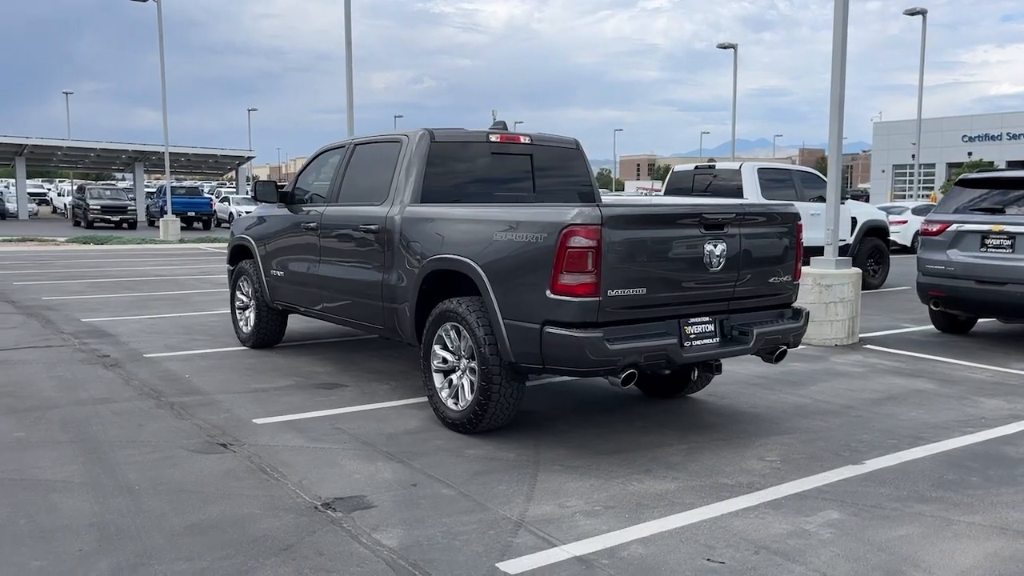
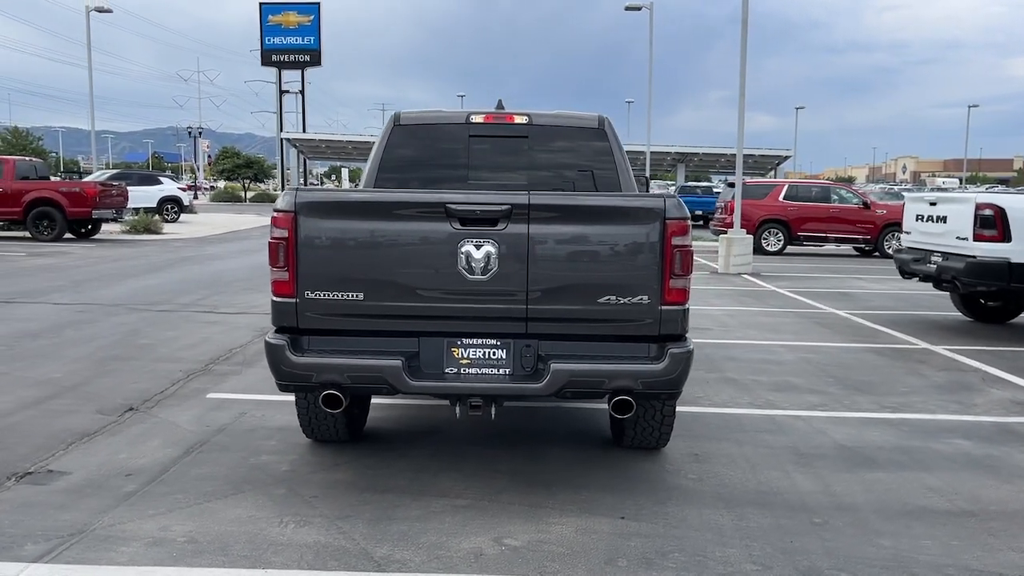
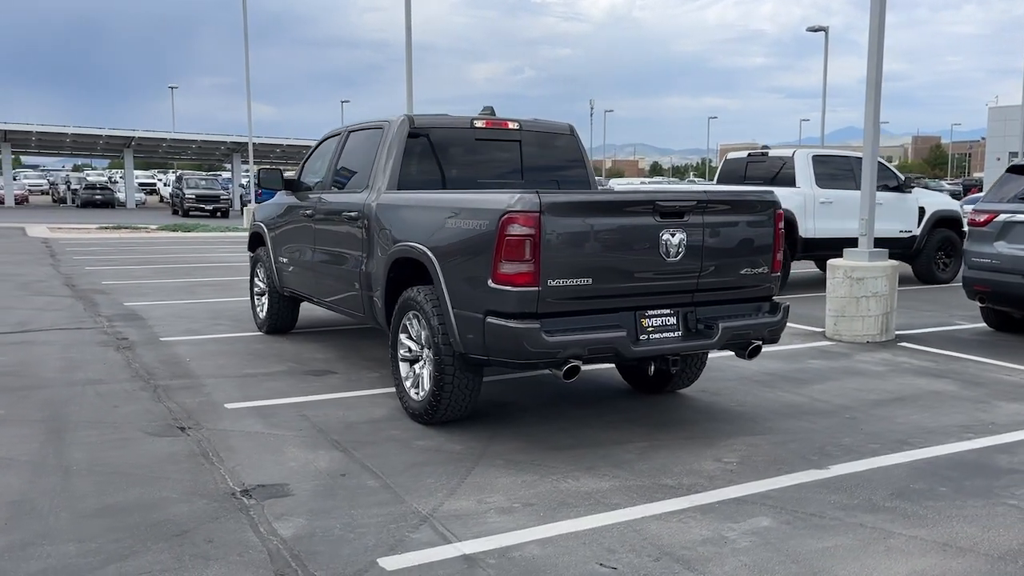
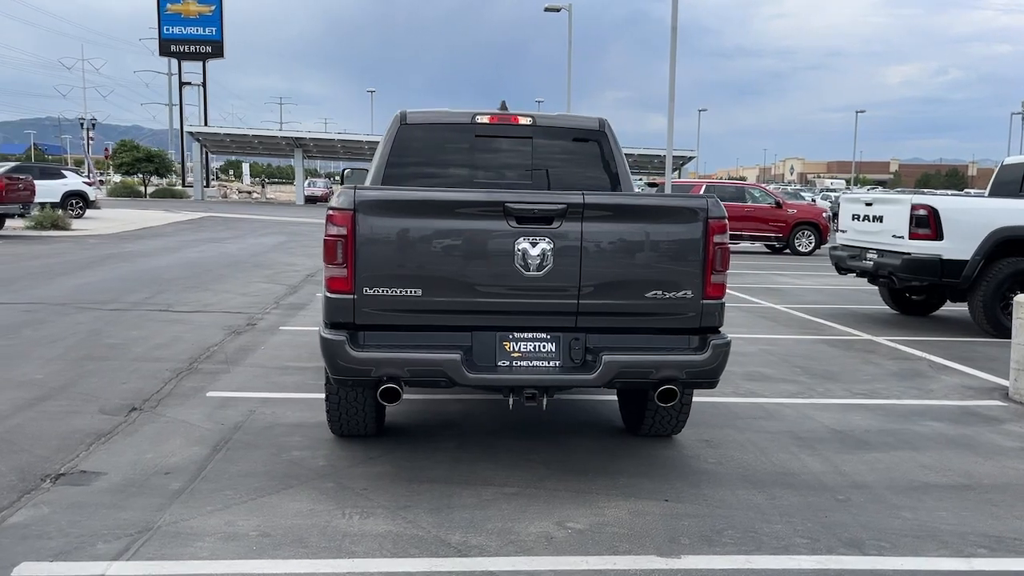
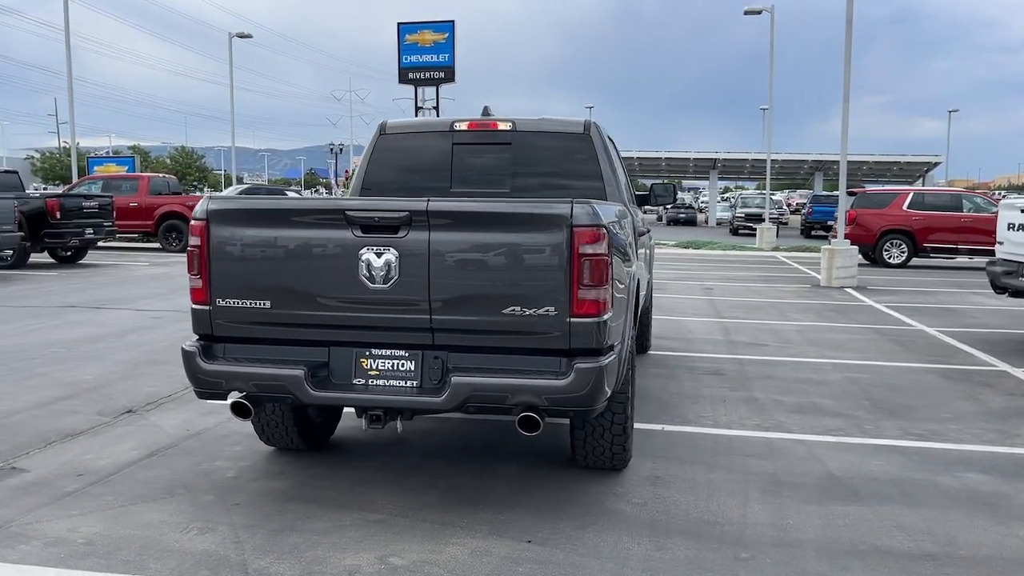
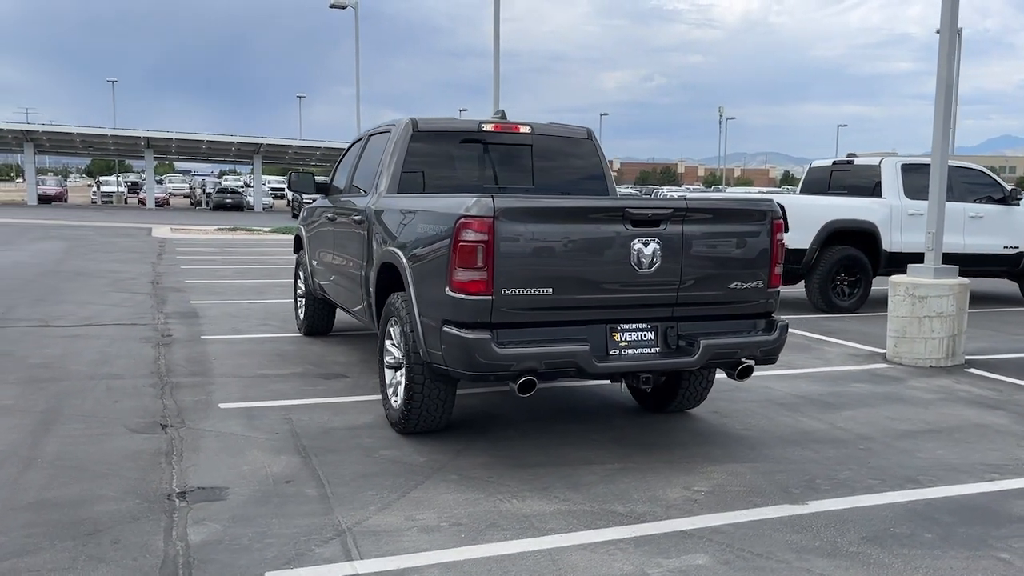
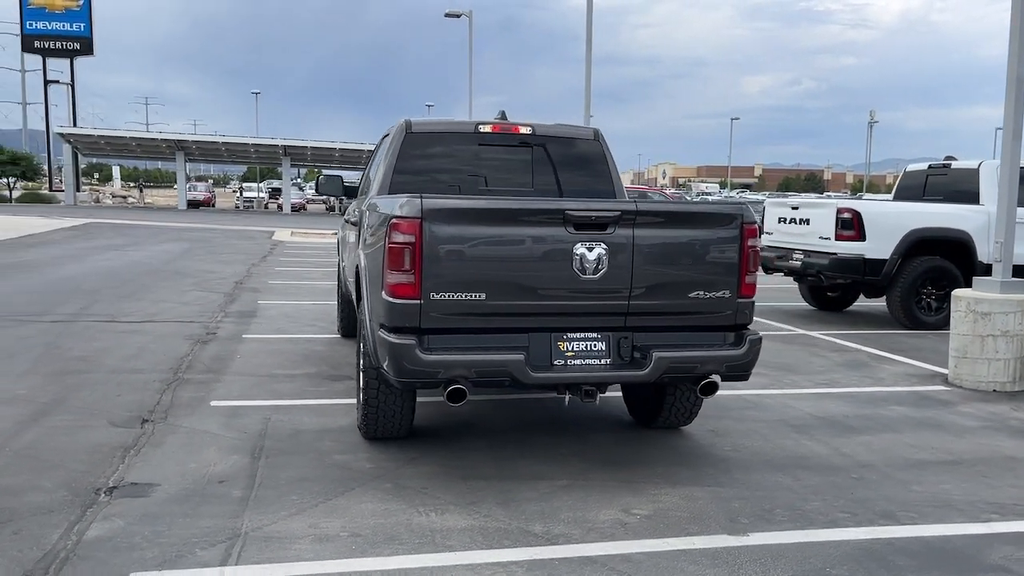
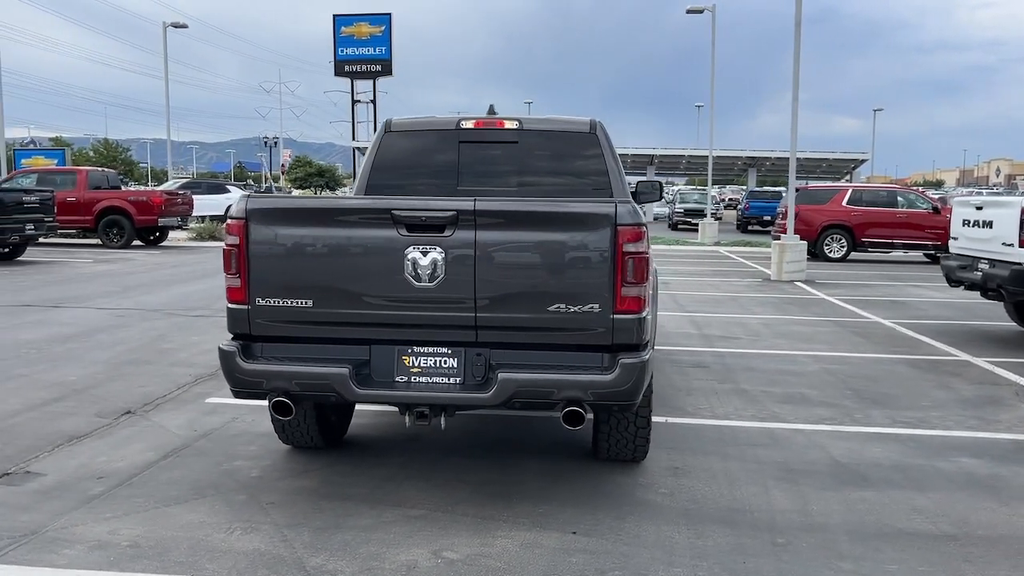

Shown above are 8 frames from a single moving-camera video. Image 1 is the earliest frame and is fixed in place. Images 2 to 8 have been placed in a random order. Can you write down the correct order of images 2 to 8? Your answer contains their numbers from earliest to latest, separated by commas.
3, 6, 7, 4, 2, 8, 5
